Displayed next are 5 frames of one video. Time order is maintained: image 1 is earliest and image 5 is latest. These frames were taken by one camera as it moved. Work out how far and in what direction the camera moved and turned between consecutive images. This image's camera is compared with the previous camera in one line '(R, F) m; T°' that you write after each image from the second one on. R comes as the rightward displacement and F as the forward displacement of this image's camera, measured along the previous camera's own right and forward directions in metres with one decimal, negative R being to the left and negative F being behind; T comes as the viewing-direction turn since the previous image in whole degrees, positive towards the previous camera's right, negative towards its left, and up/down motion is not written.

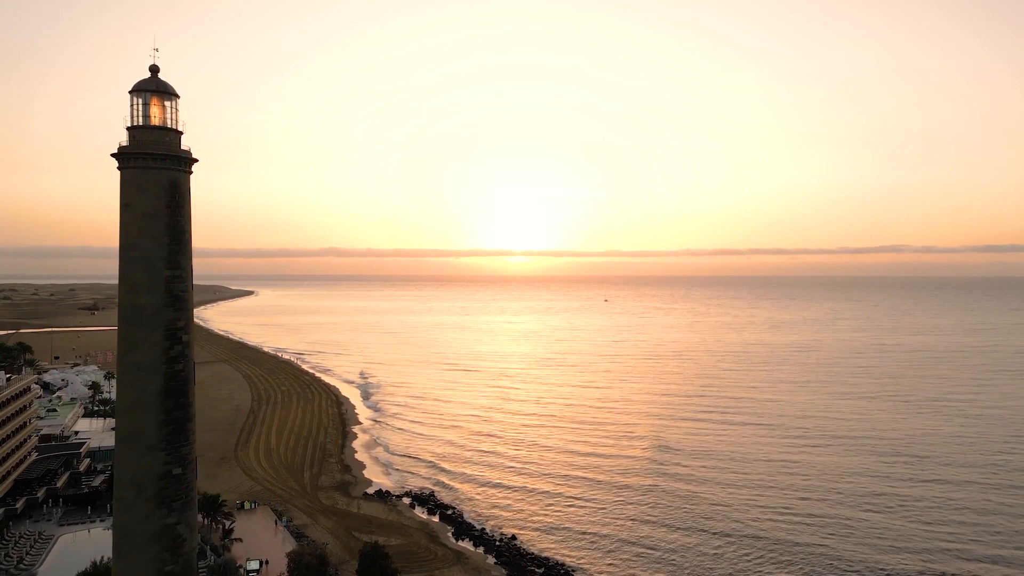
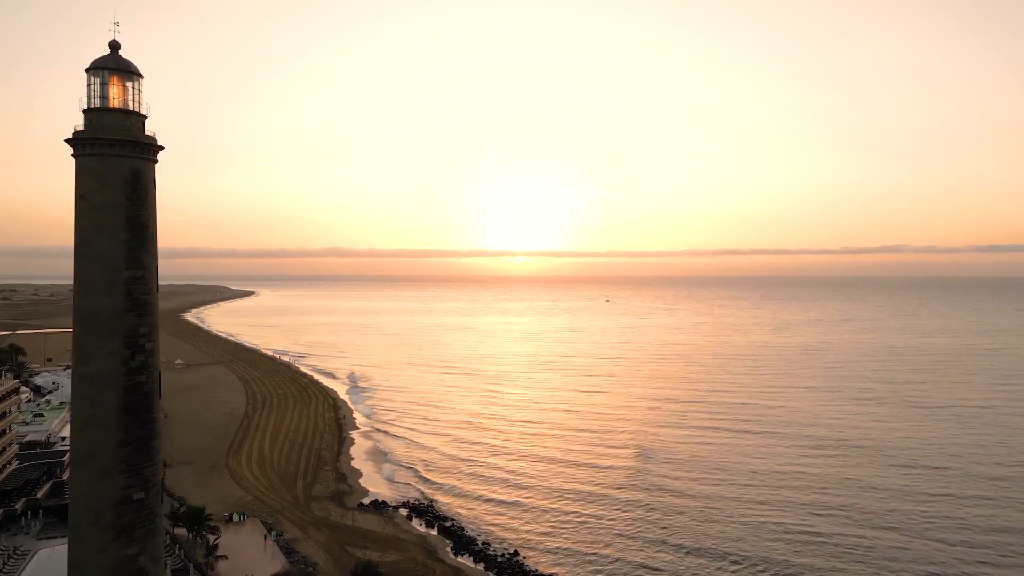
(0.0, +1.5) m; 0°
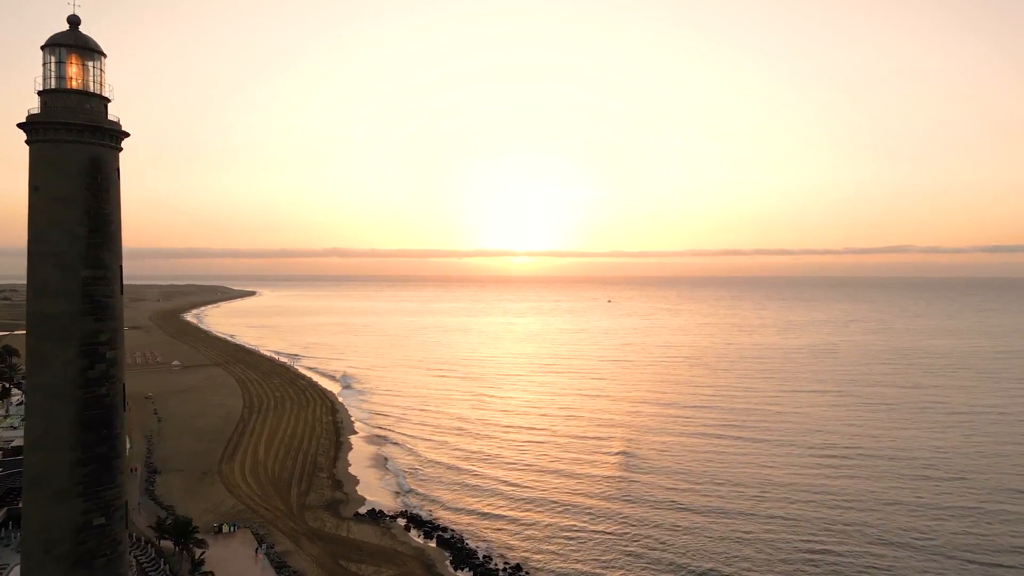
(0.0, +1.2) m; 0°
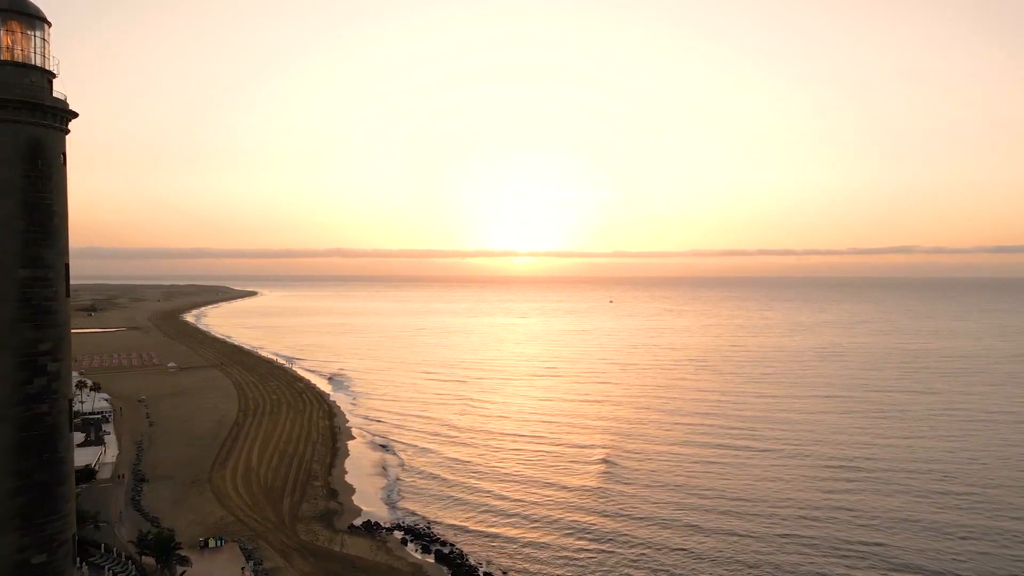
(0.0, +1.4) m; 0°
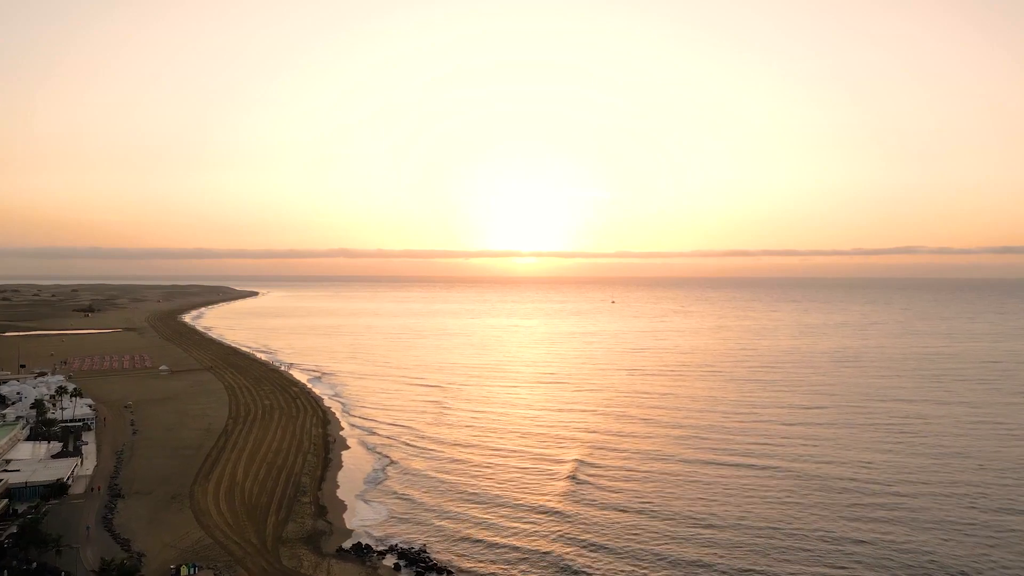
(-0.1, +2.4) m; 0°
